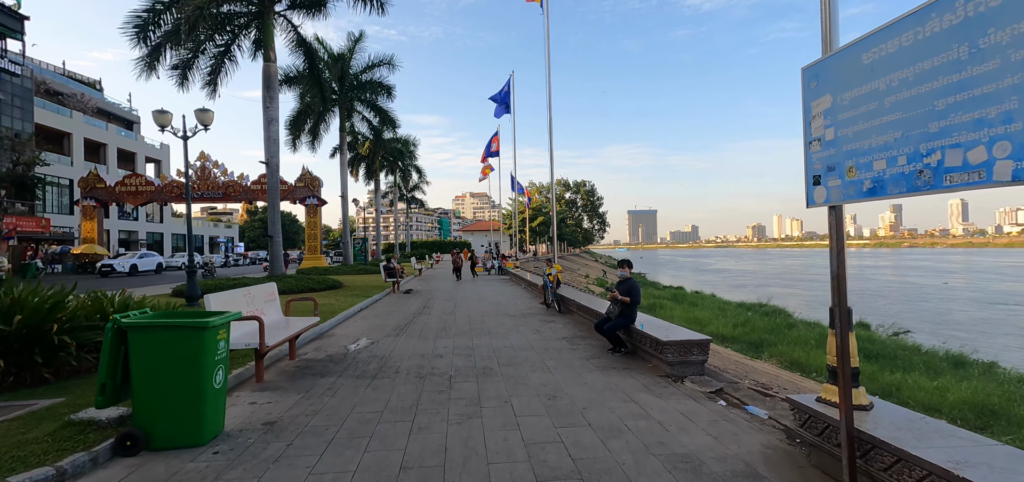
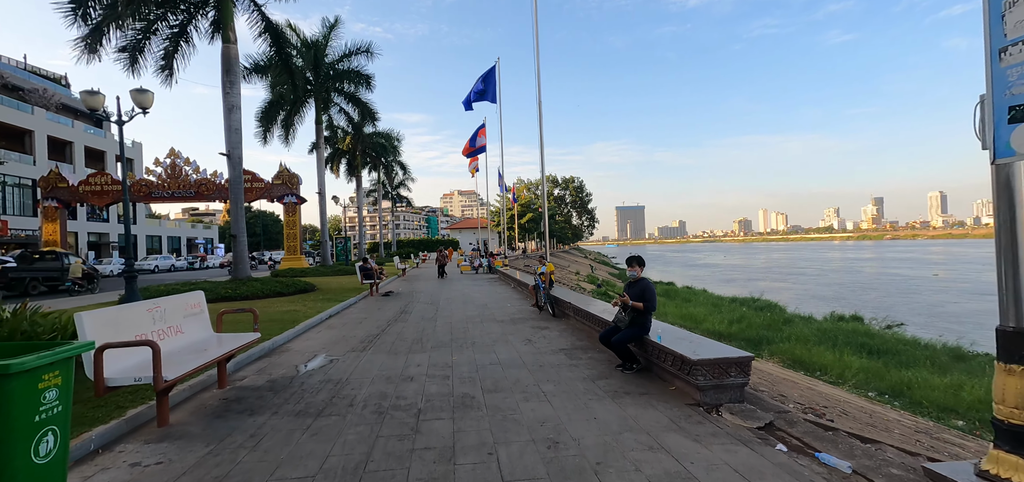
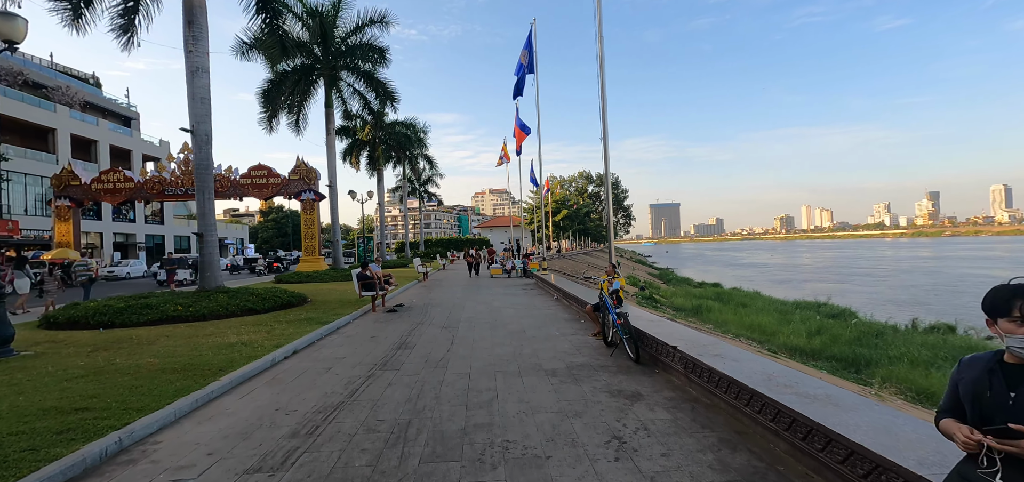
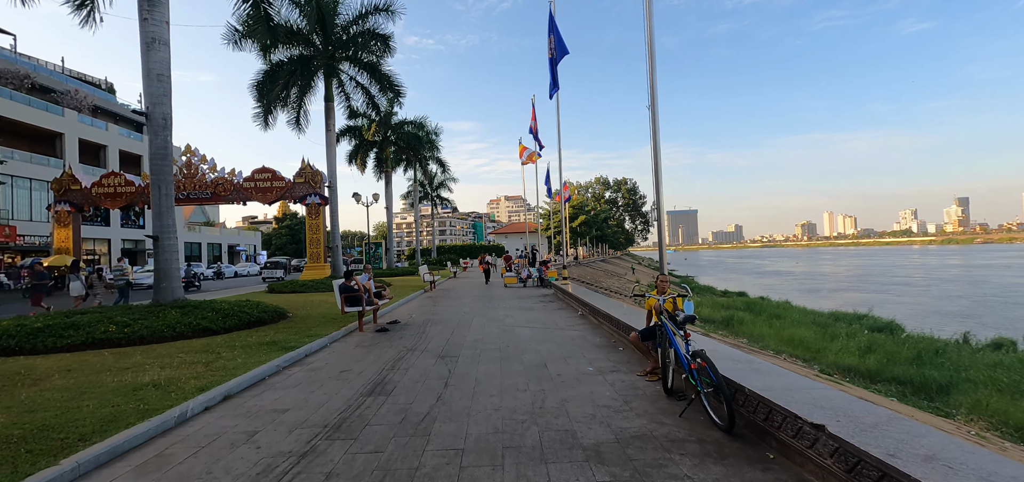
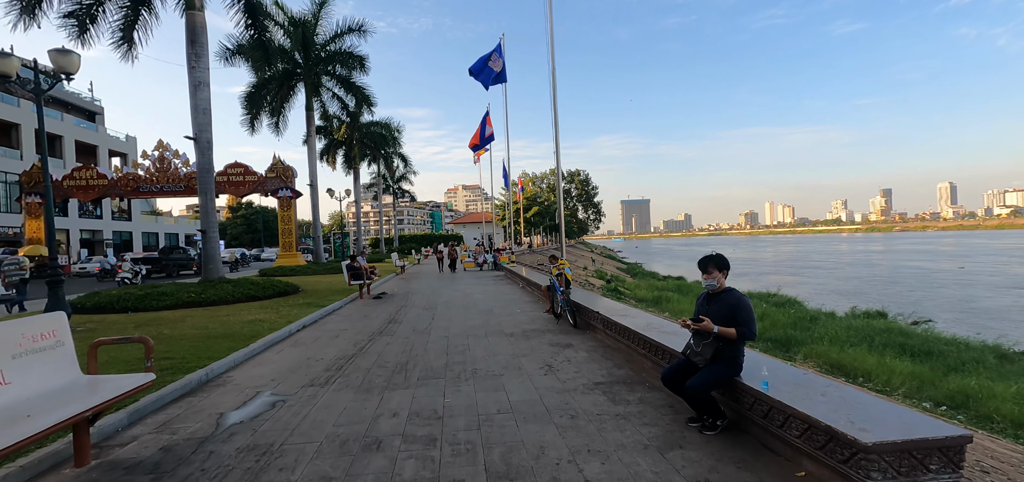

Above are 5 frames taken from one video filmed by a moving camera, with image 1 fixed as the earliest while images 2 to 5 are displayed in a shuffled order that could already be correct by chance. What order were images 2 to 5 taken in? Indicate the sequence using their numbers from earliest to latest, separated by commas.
2, 5, 3, 4
